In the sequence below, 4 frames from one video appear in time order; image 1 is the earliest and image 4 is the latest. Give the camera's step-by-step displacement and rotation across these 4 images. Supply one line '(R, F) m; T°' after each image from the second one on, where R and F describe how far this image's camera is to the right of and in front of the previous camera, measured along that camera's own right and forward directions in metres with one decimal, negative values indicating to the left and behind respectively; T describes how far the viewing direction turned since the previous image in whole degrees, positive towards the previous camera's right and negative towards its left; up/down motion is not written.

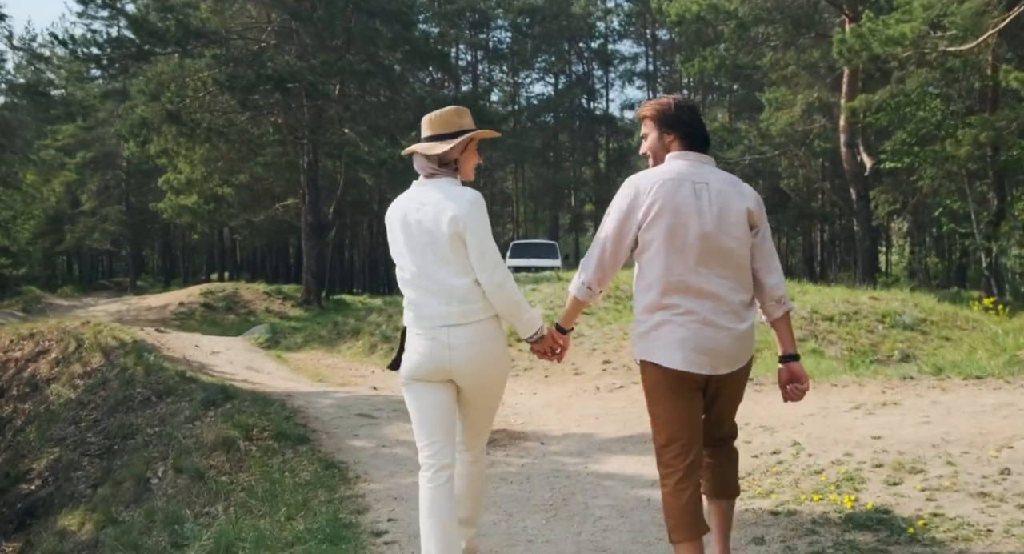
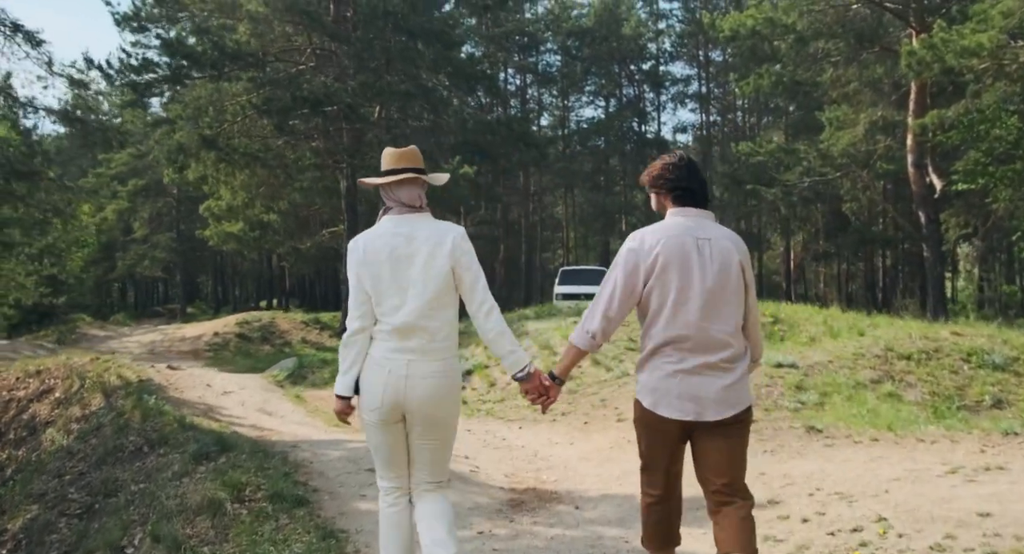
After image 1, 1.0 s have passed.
(+0.2, +0.9) m; -3°
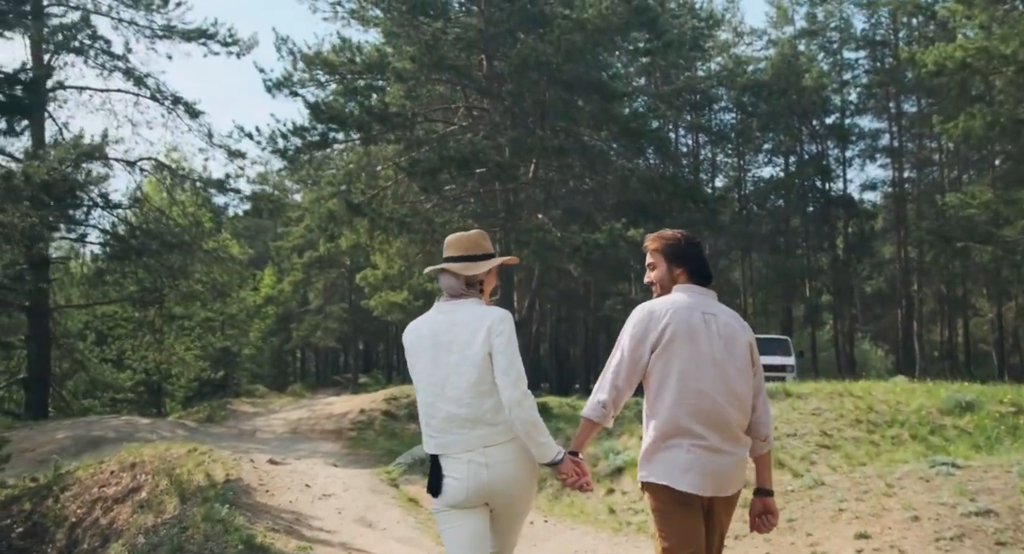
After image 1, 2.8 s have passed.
(+0.2, +1.8) m; -11°
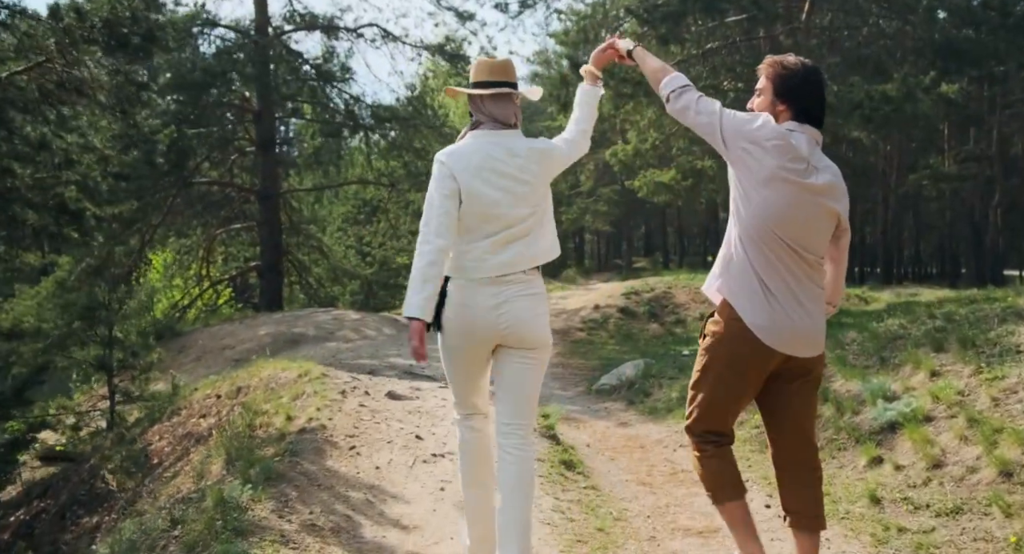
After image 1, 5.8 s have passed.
(+0.5, +2.8) m; -19°
